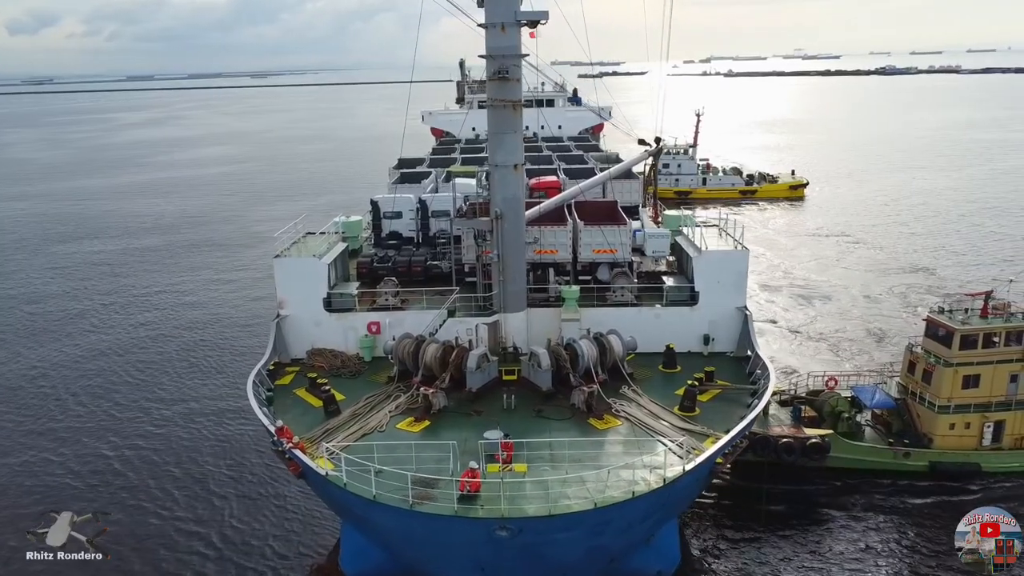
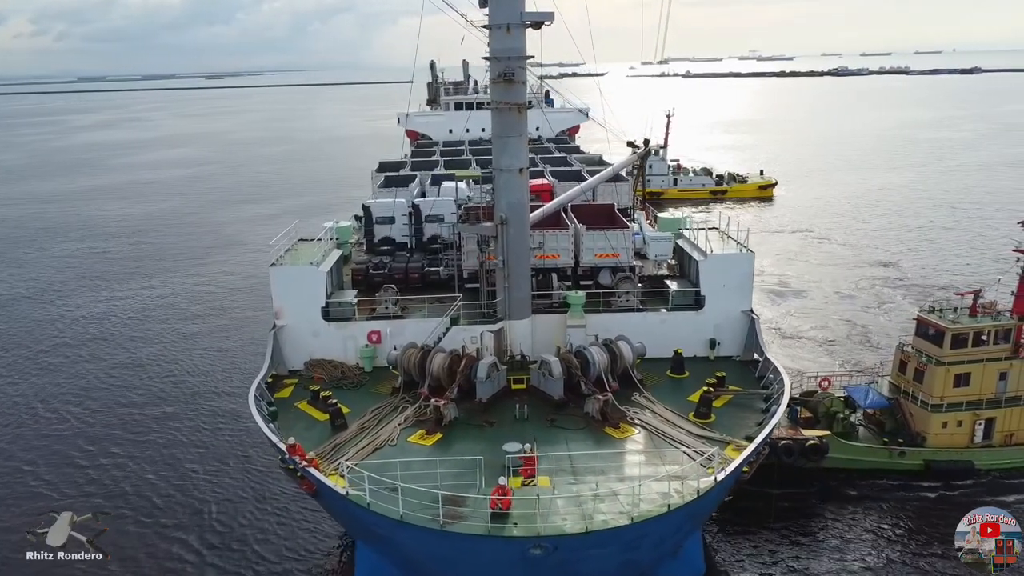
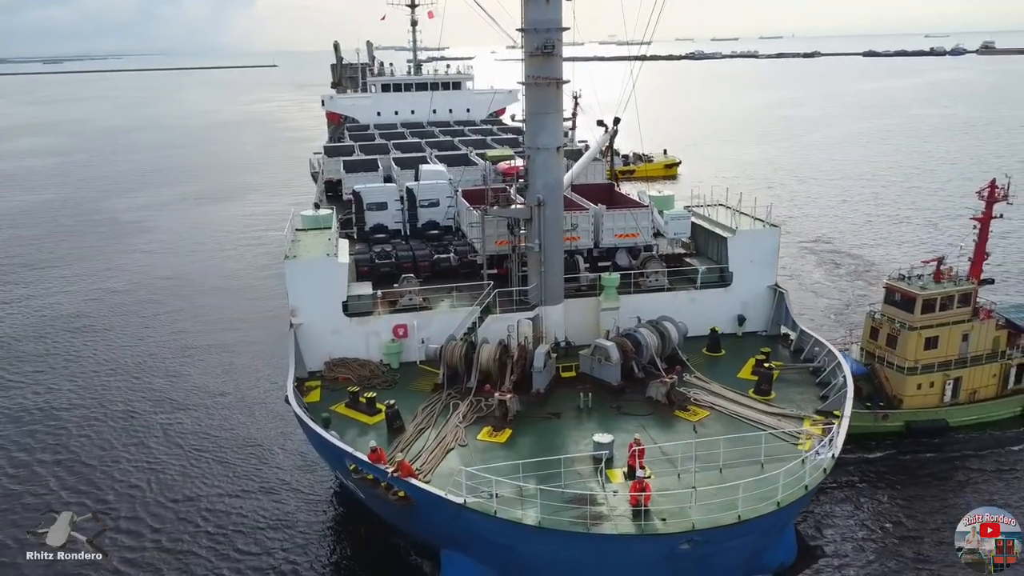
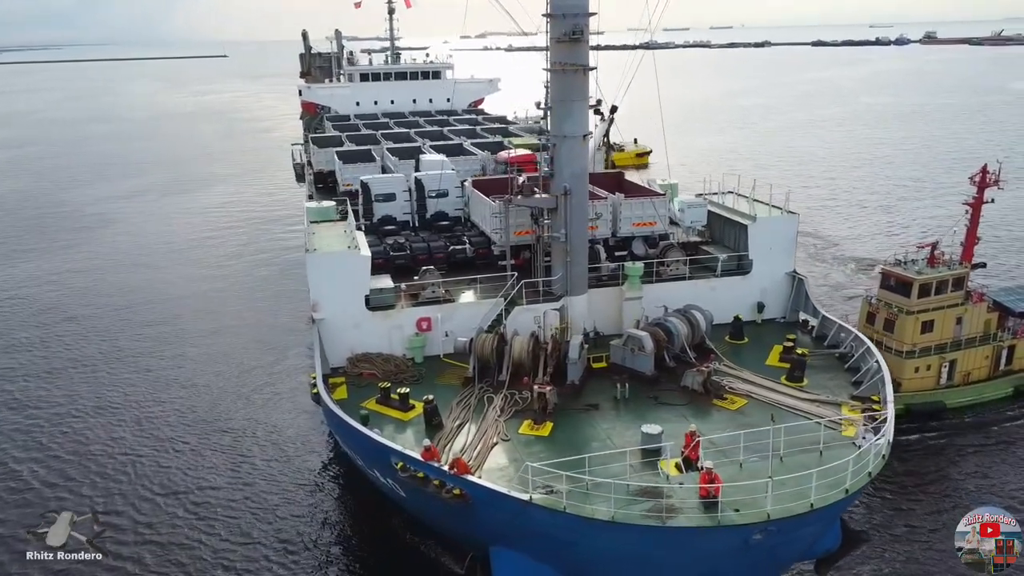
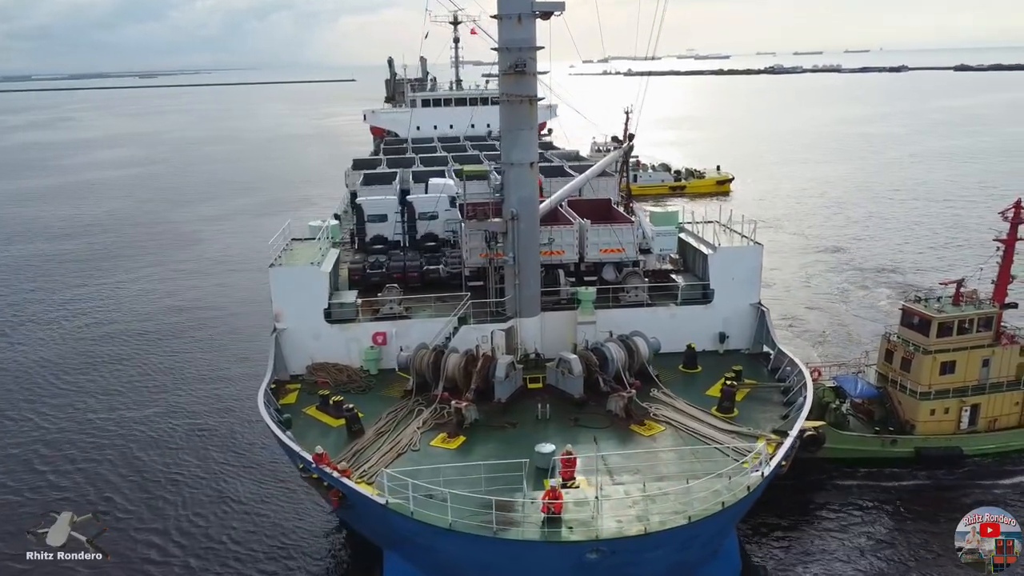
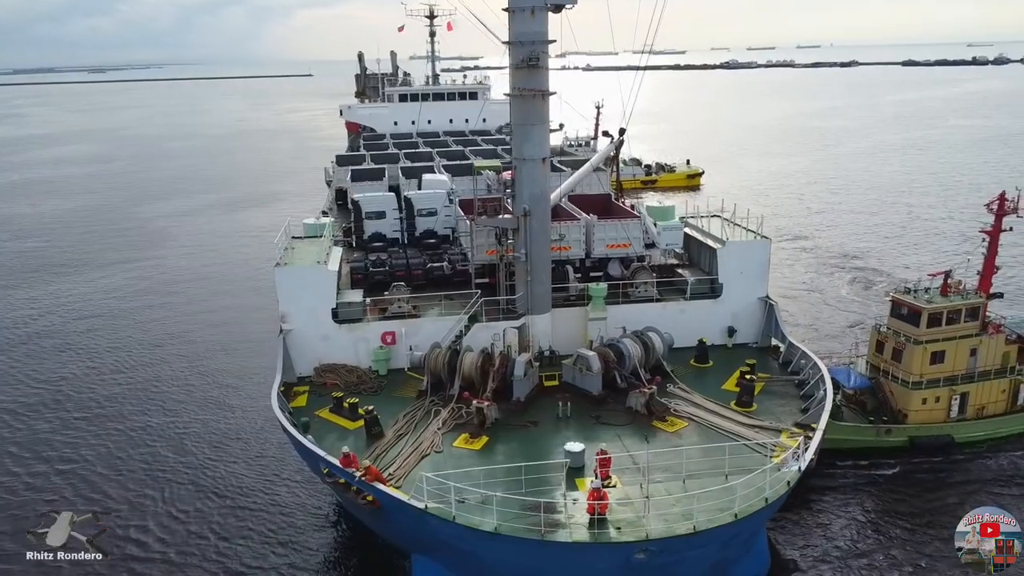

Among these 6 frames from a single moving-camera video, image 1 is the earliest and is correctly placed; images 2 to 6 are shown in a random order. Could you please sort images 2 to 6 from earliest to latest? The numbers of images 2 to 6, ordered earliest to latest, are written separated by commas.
2, 5, 6, 3, 4
